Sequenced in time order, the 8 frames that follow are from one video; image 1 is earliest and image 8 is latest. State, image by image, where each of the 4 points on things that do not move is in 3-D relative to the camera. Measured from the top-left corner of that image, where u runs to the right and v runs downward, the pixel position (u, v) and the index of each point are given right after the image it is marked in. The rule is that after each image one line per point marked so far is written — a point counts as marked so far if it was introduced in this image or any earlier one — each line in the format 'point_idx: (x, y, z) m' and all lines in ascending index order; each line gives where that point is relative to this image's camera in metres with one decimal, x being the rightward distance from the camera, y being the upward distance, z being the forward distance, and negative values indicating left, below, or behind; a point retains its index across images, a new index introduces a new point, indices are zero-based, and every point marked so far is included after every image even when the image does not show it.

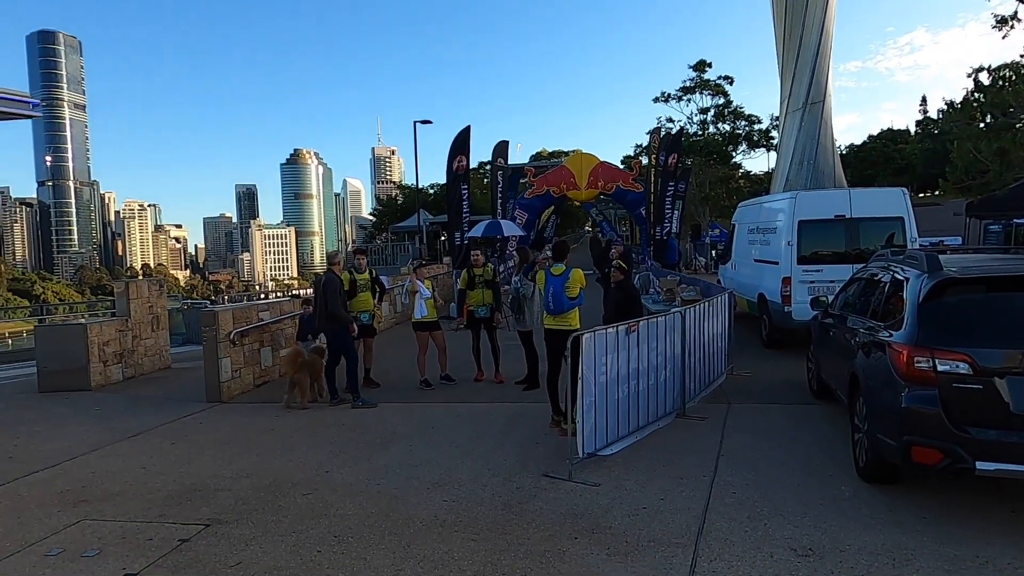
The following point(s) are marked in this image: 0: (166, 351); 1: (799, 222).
0: (-6.3, -1.1, +11.9) m
1: (+4.2, +0.9, +9.6) m
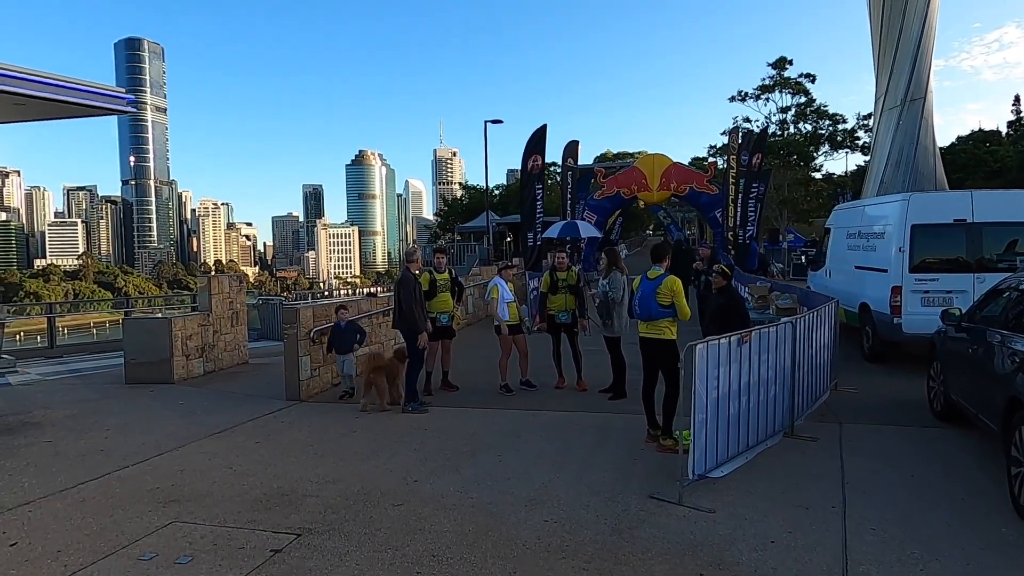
0: (-4.9, -1.1, +12.0) m
1: (+5.3, +0.8, +8.8) m
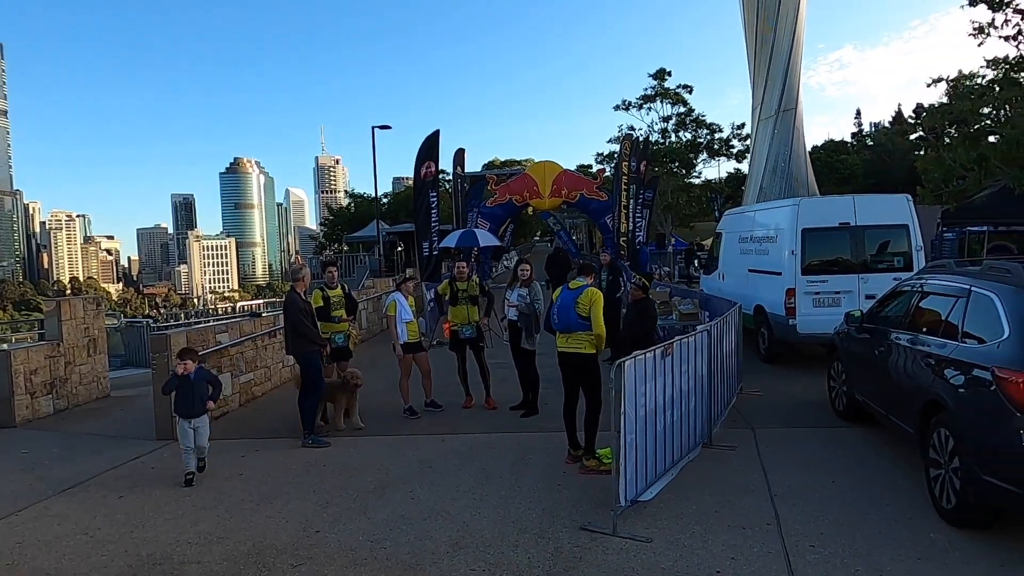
0: (-6.6, -1.4, +10.6) m
1: (+4.0, +0.8, +9.1) m
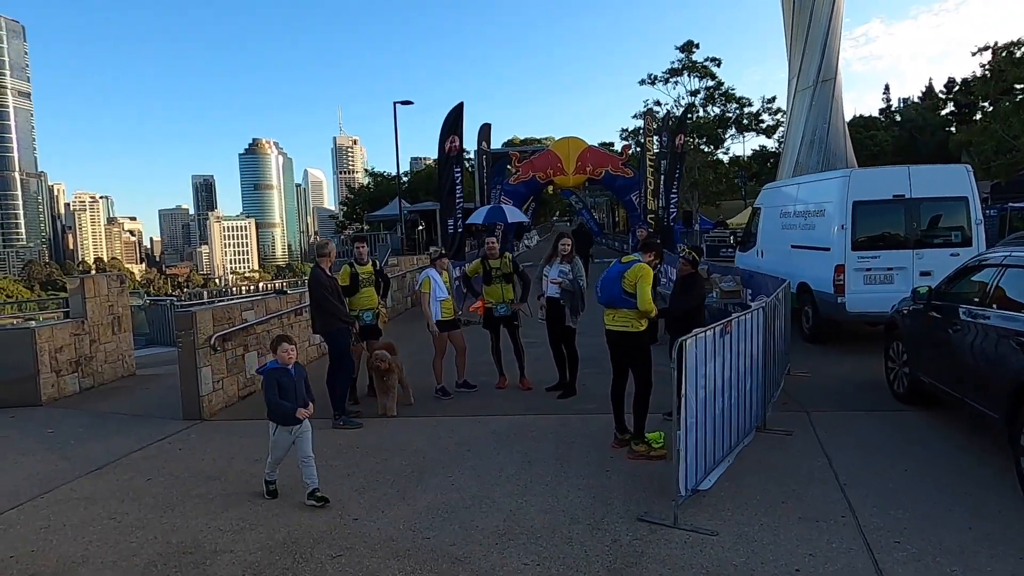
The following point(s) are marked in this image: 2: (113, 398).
0: (-6.1, -1.1, +10.4) m
1: (+4.4, +1.1, +8.6) m
2: (-5.3, -1.5, +8.8) m
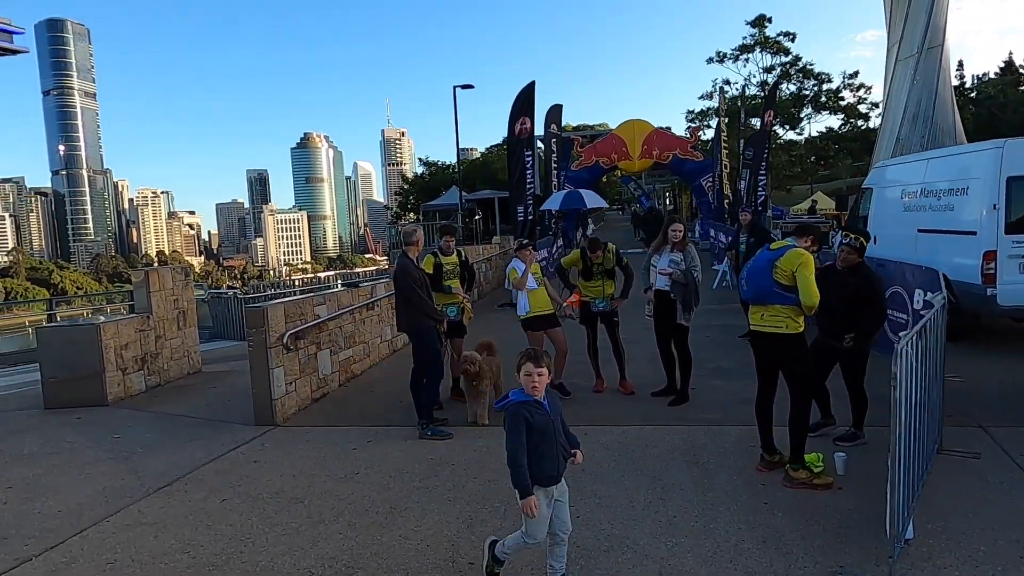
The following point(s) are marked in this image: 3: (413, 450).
0: (-4.8, -1.0, +10.0) m
1: (+5.5, +1.2, +7.4) m
2: (-4.2, -1.4, +8.3) m
3: (-0.8, -1.4, +5.6) m
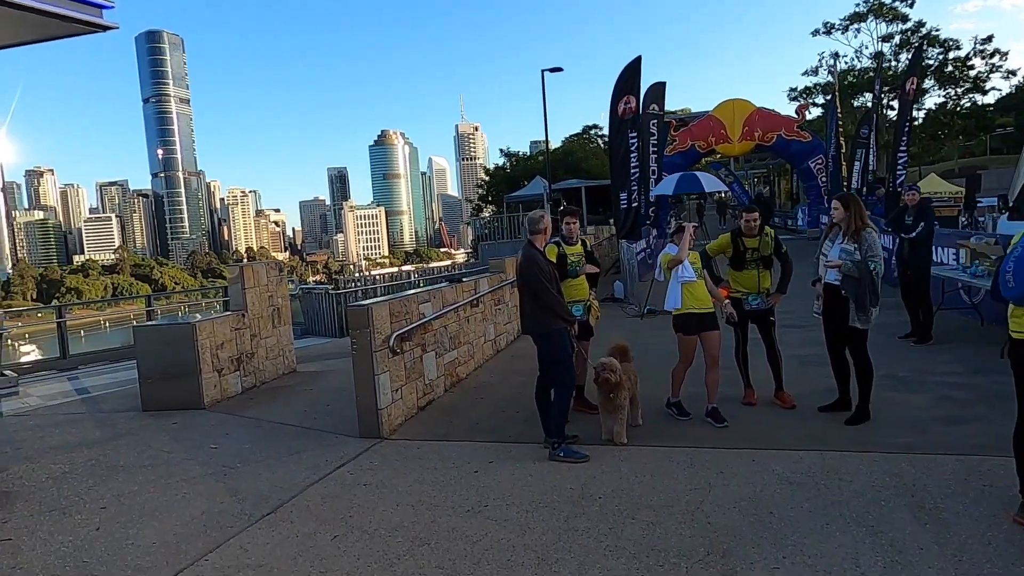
0: (-3.2, -0.9, +9.5) m
1: (+6.7, +1.3, +5.8) m
2: (-2.8, -1.3, +7.8) m
3: (+0.2, -1.3, +4.7) m
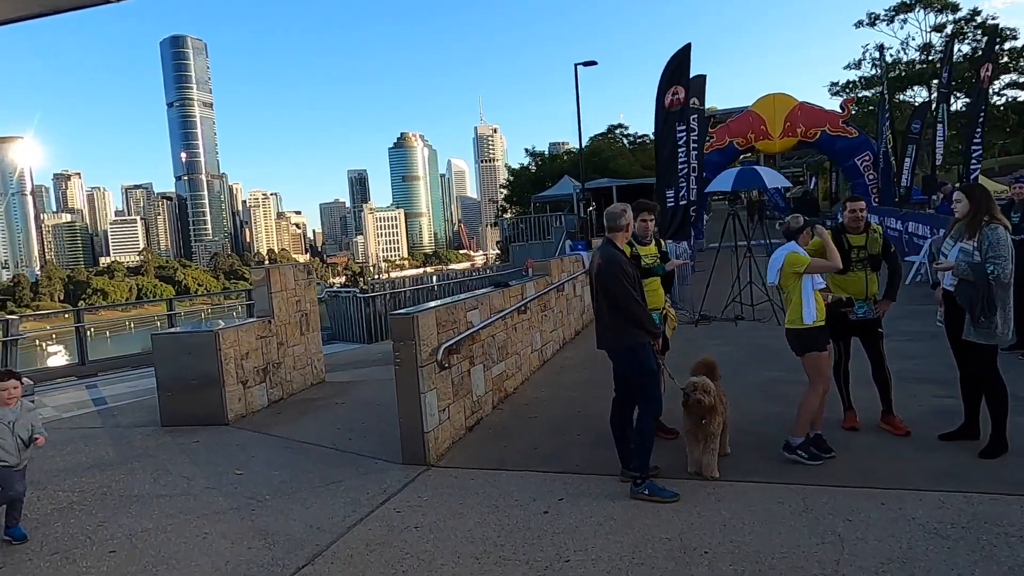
0: (-2.6, -1.0, +8.9) m
1: (+7.3, +1.2, +4.8) m
2: (-2.2, -1.4, +7.1) m
3: (+0.7, -1.4, +4.0) m
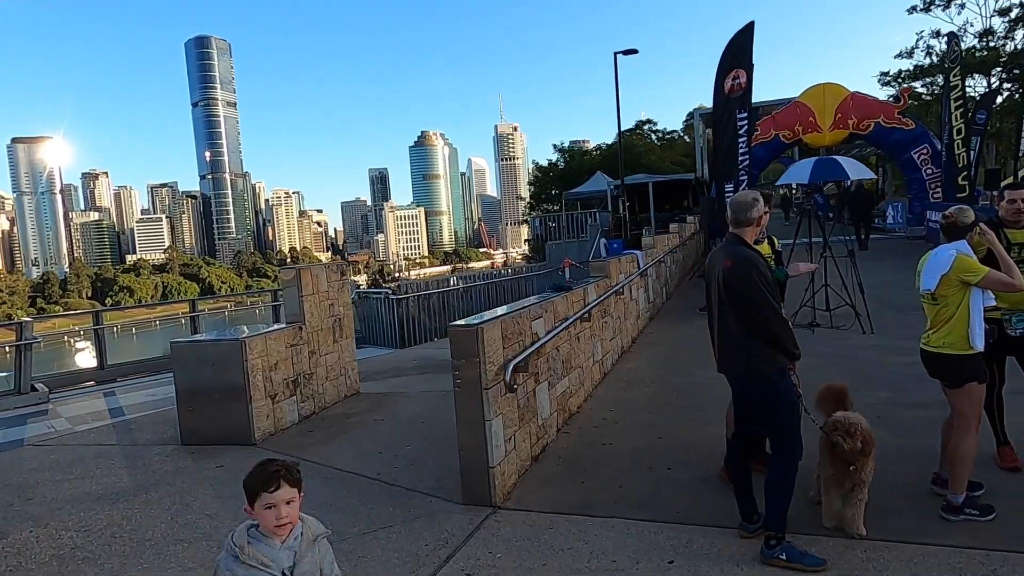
0: (-2.0, -1.0, +8.1) m
1: (+7.8, +1.2, +3.7) m
2: (-1.6, -1.4, +6.3) m
3: (+1.2, -1.4, +3.1) m
